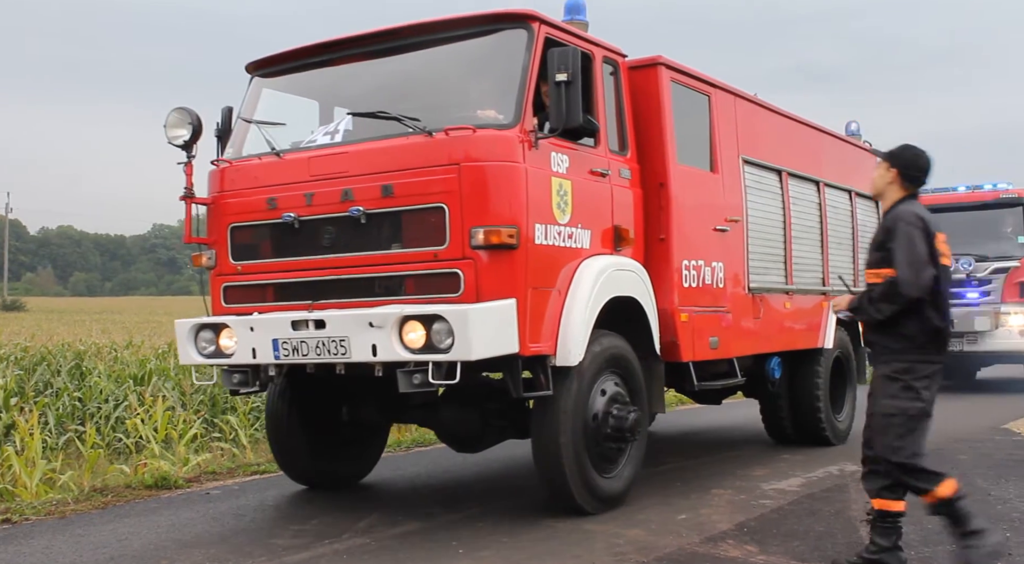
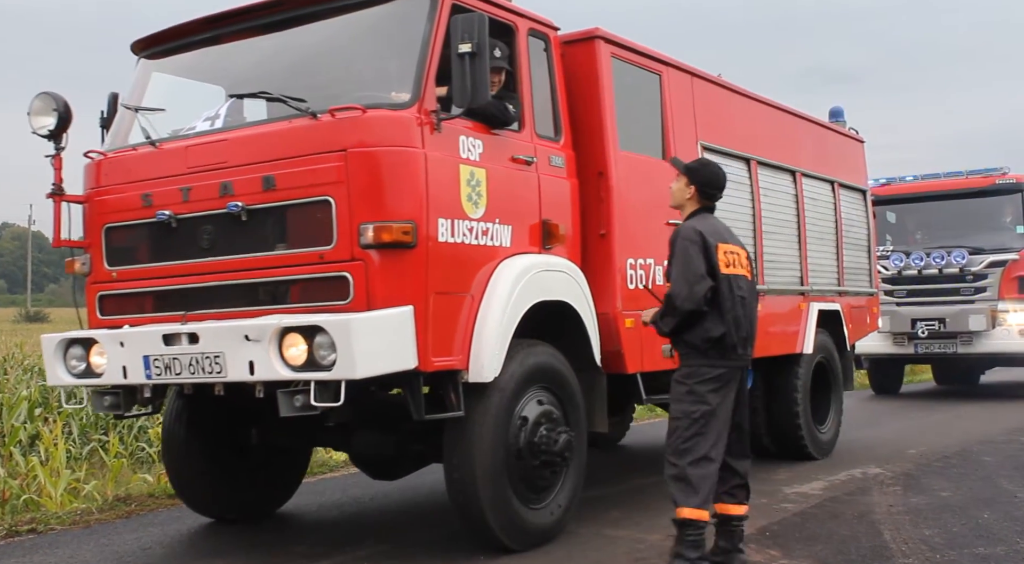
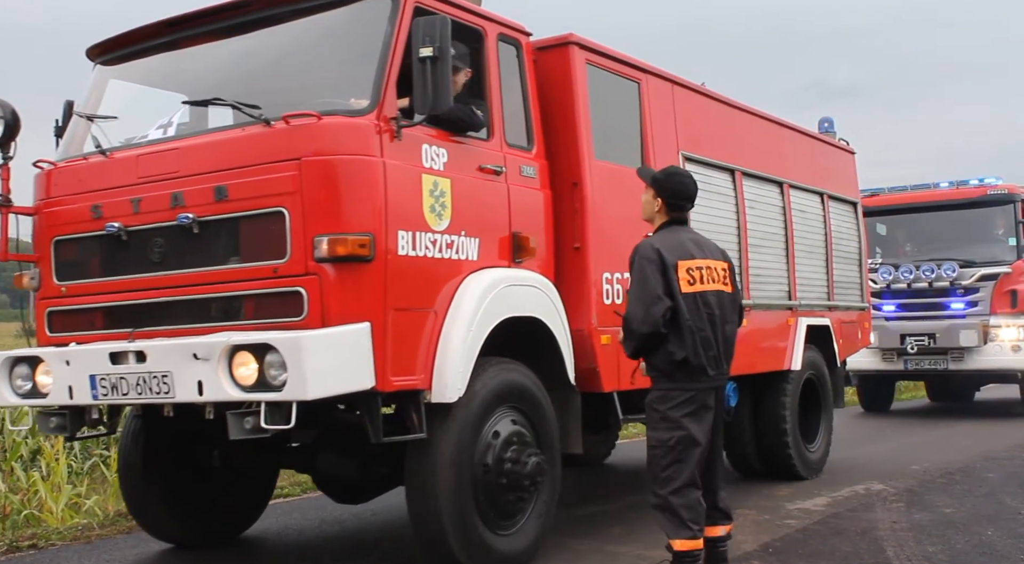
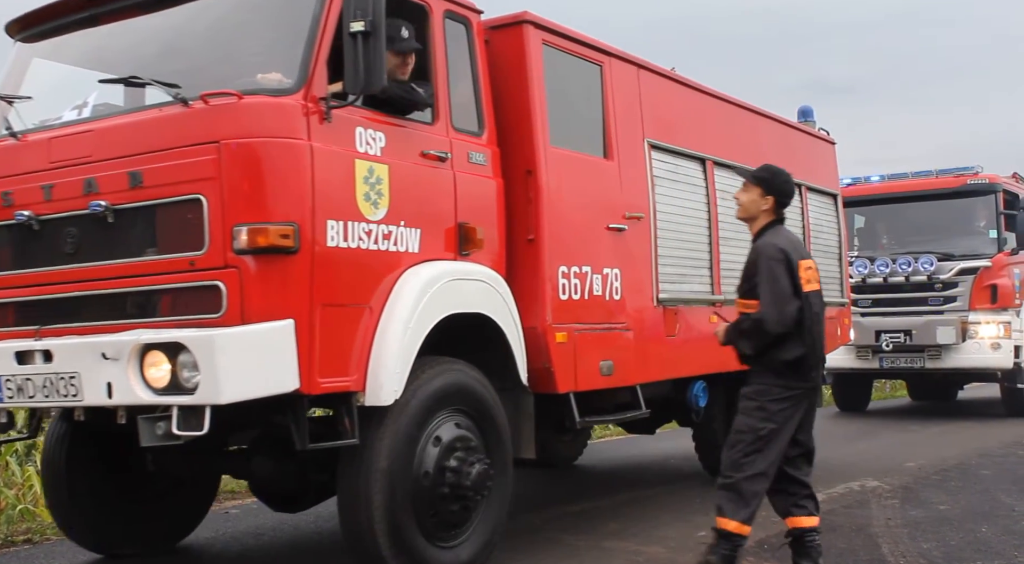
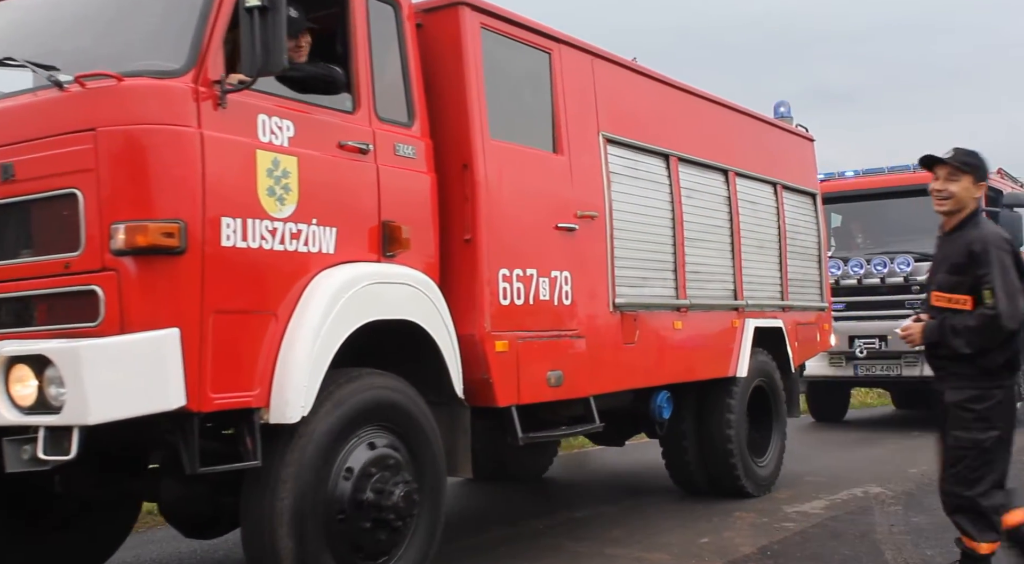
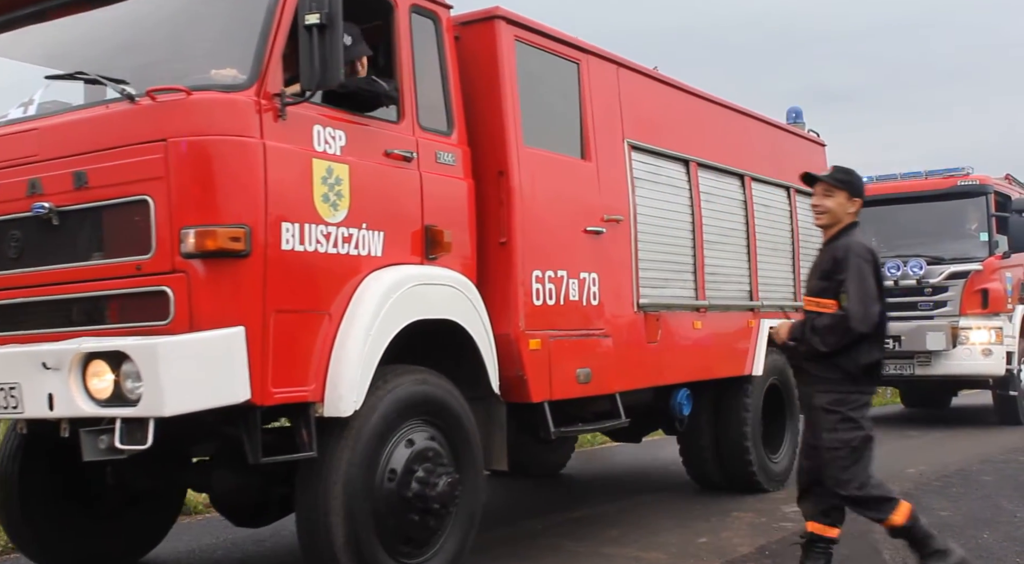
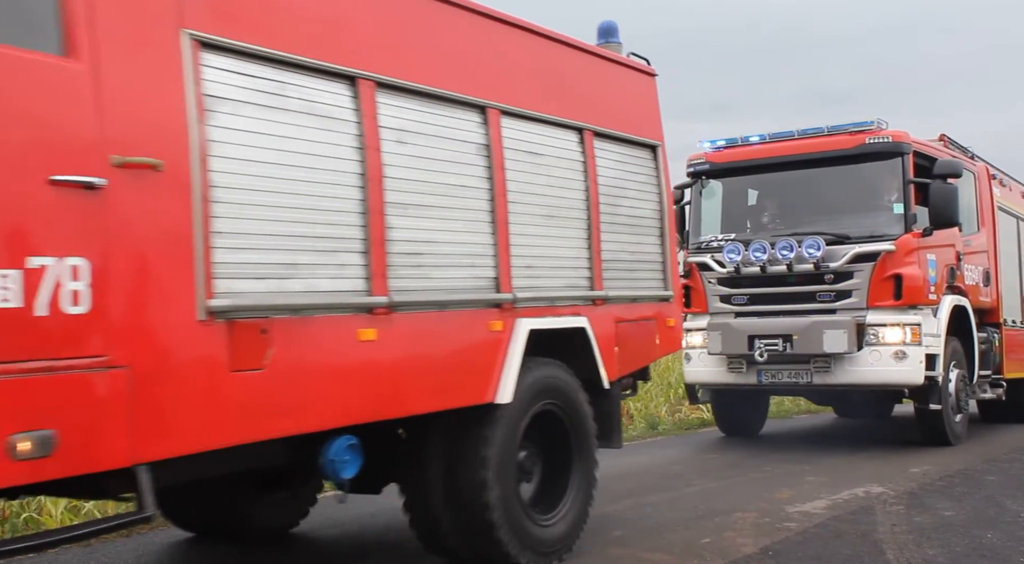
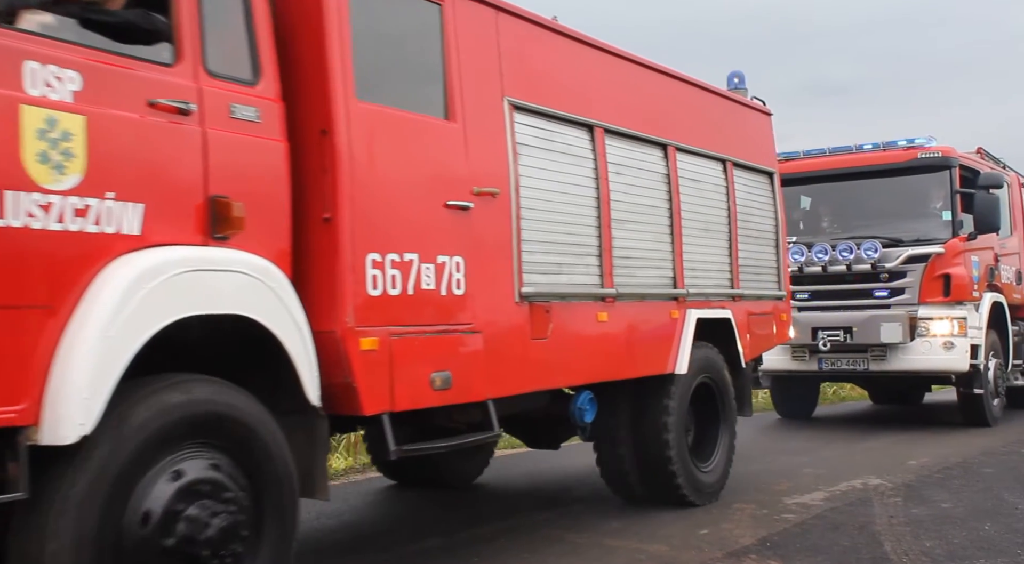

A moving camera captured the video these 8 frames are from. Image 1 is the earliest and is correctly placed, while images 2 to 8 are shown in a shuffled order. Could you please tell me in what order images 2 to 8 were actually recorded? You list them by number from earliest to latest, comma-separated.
2, 3, 4, 6, 5, 8, 7
